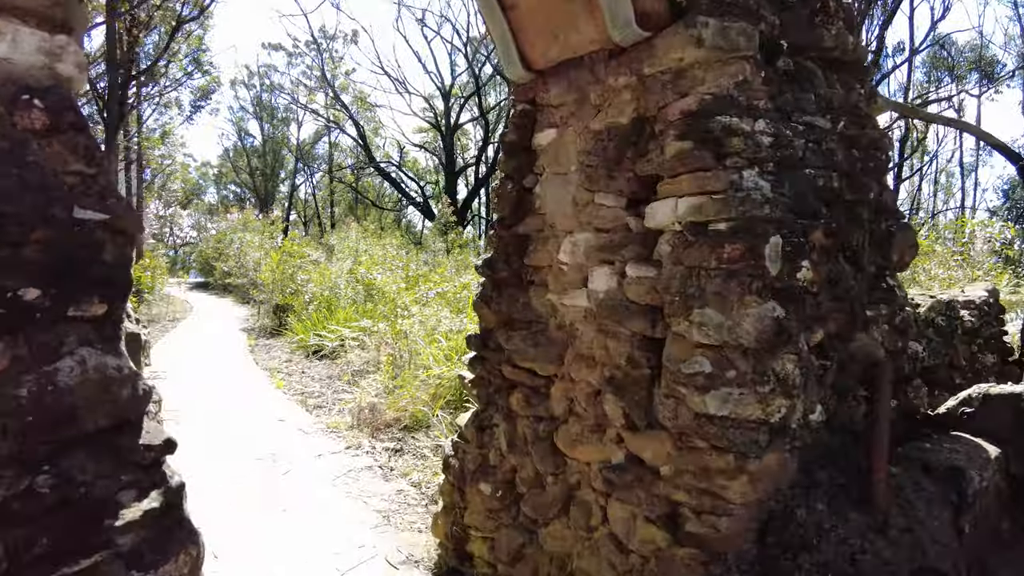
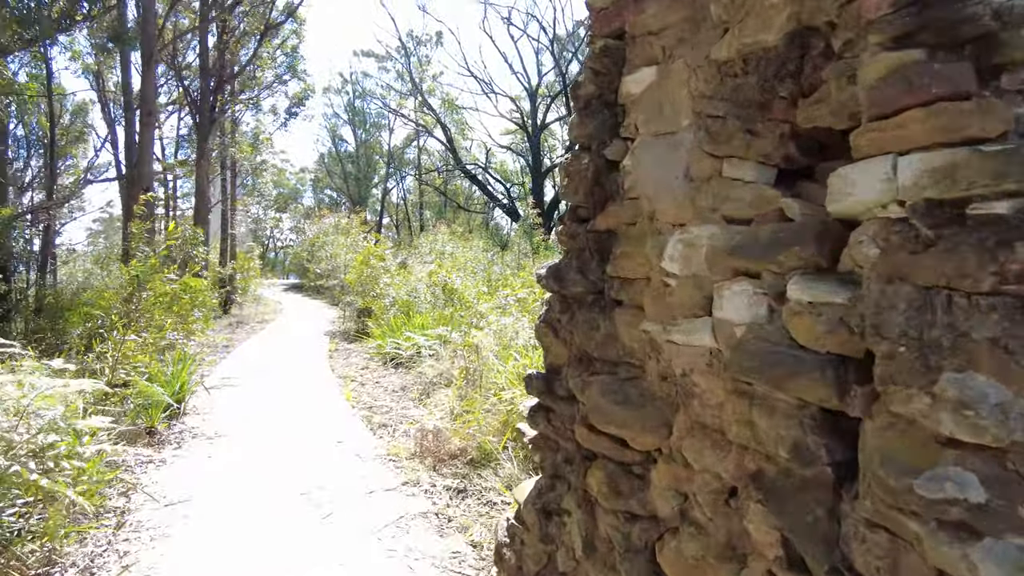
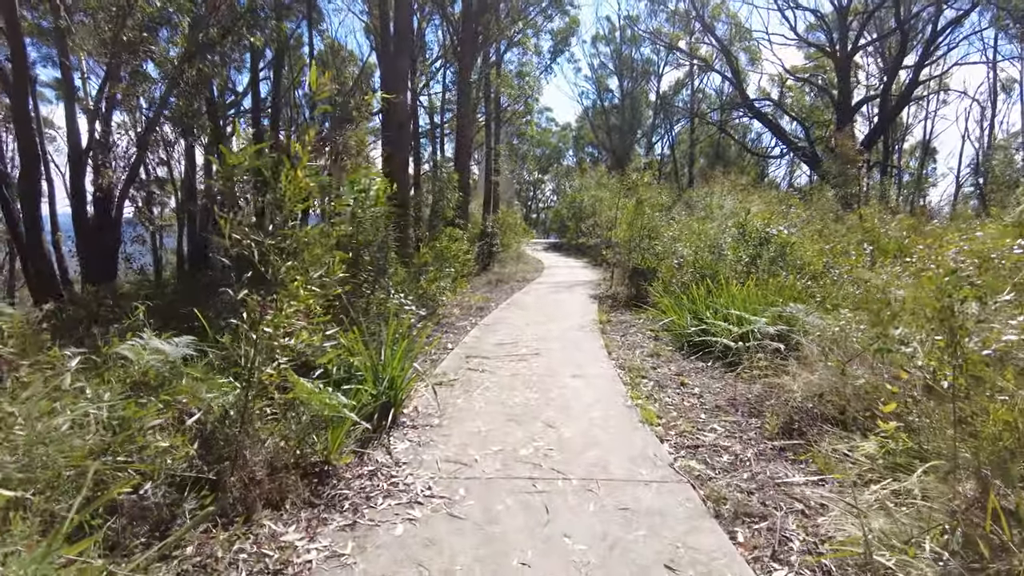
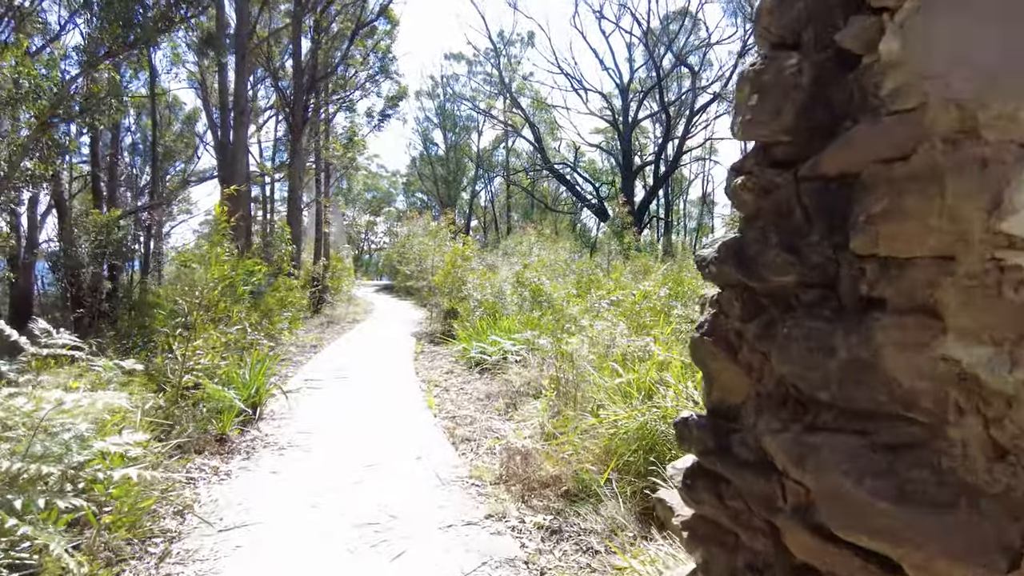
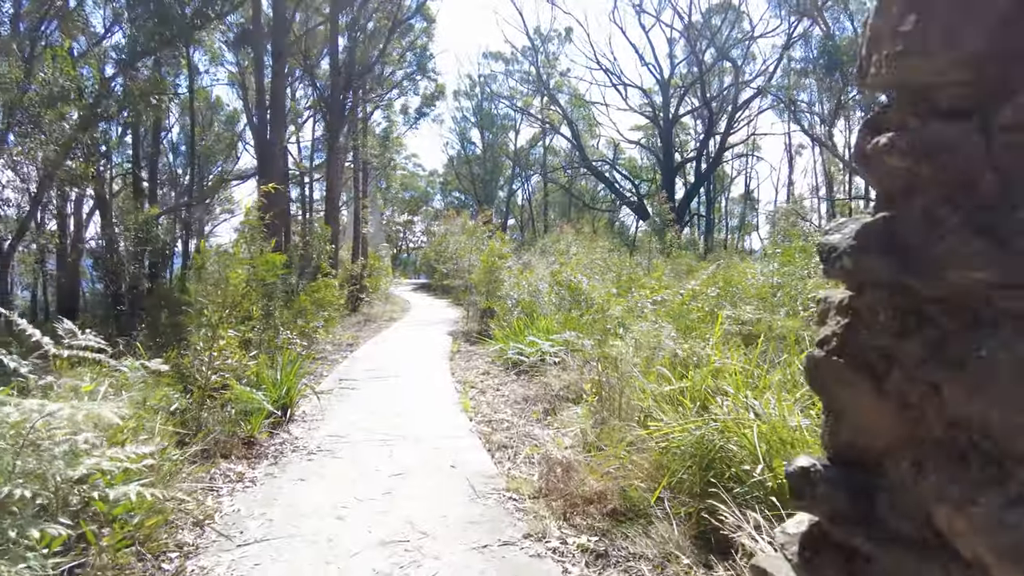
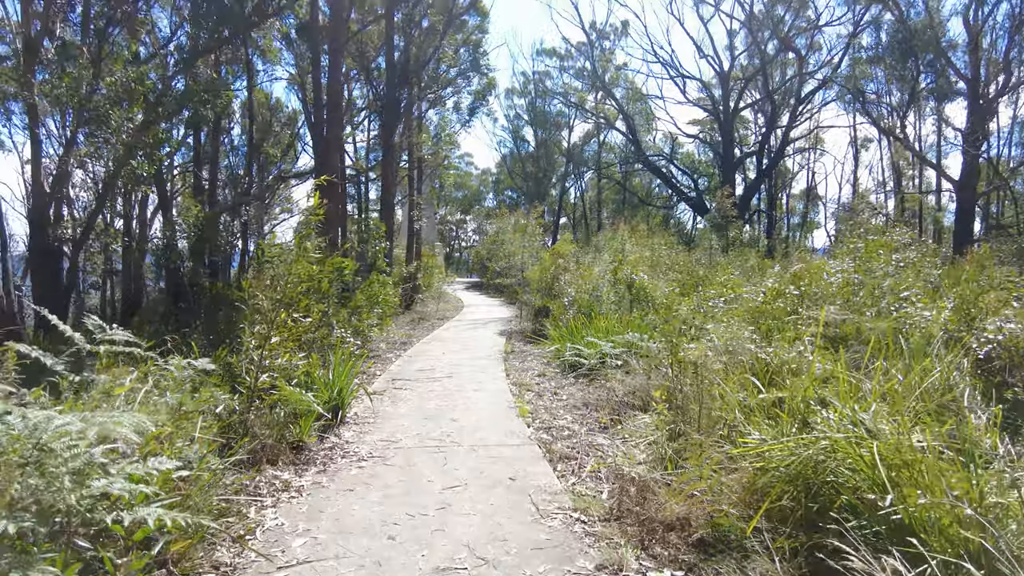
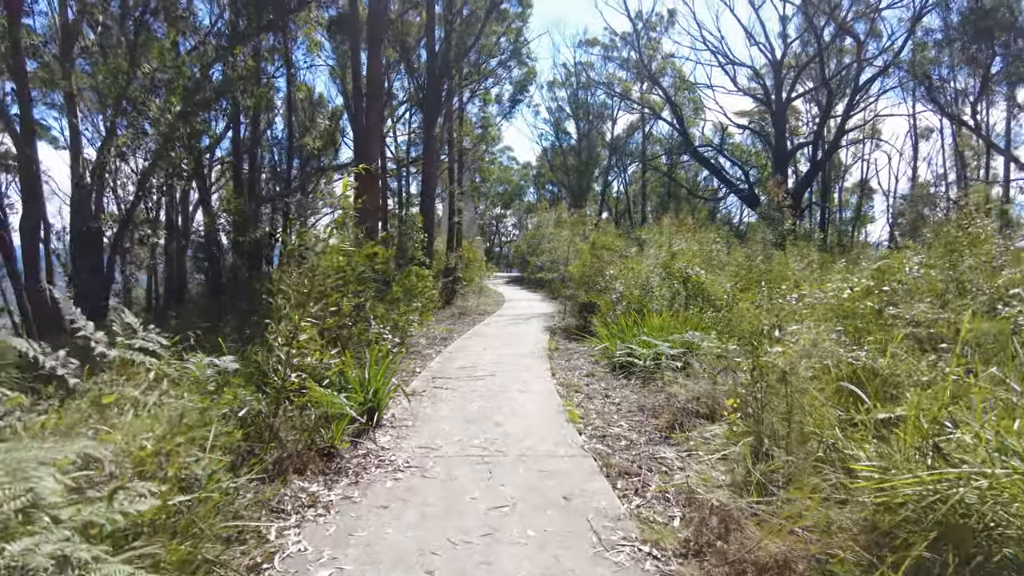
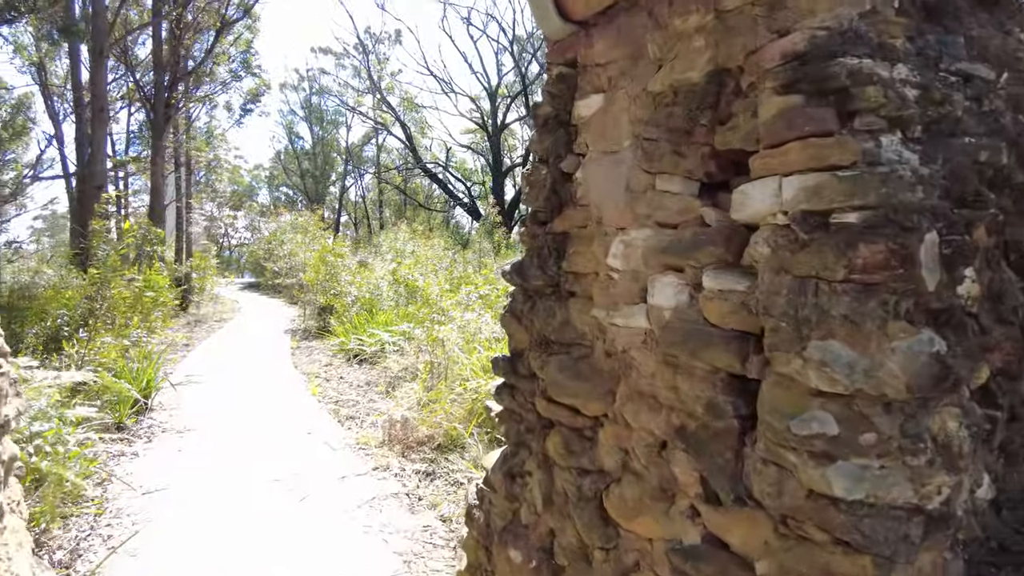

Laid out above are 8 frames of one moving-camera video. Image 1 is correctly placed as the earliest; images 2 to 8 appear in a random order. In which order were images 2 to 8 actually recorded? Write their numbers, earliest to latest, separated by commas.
8, 2, 4, 5, 6, 7, 3
